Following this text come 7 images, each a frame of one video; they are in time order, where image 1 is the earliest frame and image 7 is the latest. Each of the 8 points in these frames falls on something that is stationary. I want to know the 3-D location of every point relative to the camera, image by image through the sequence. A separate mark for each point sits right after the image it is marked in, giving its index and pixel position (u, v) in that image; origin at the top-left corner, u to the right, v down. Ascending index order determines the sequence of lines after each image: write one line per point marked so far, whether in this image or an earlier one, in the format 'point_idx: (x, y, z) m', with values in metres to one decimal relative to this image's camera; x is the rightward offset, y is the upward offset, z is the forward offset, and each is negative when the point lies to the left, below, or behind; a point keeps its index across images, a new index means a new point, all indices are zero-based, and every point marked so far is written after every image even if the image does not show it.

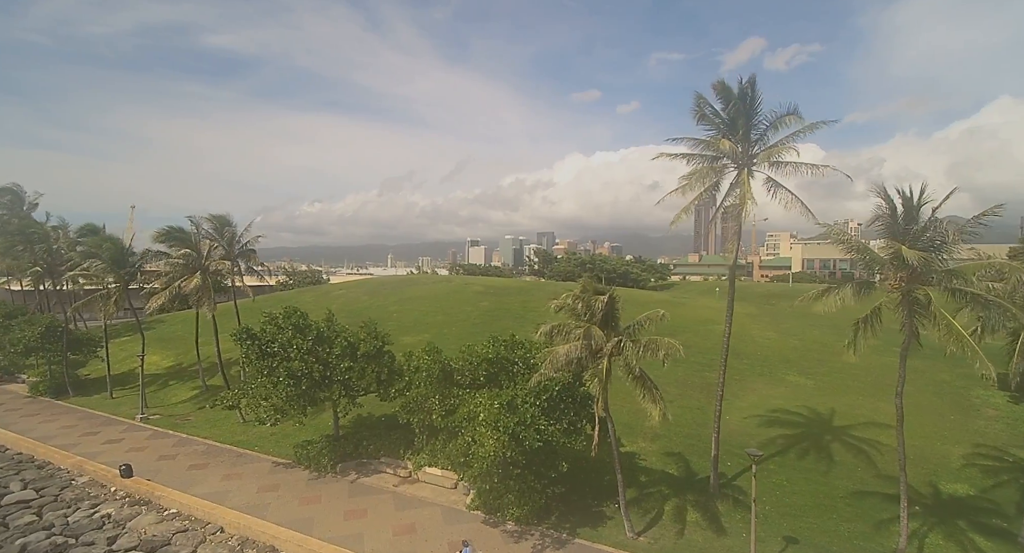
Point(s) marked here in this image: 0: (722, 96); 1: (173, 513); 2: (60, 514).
0: (+7.7, +6.3, +17.9) m
1: (-12.9, -9.0, +19.4) m
2: (-17.3, -9.1, +19.5) m
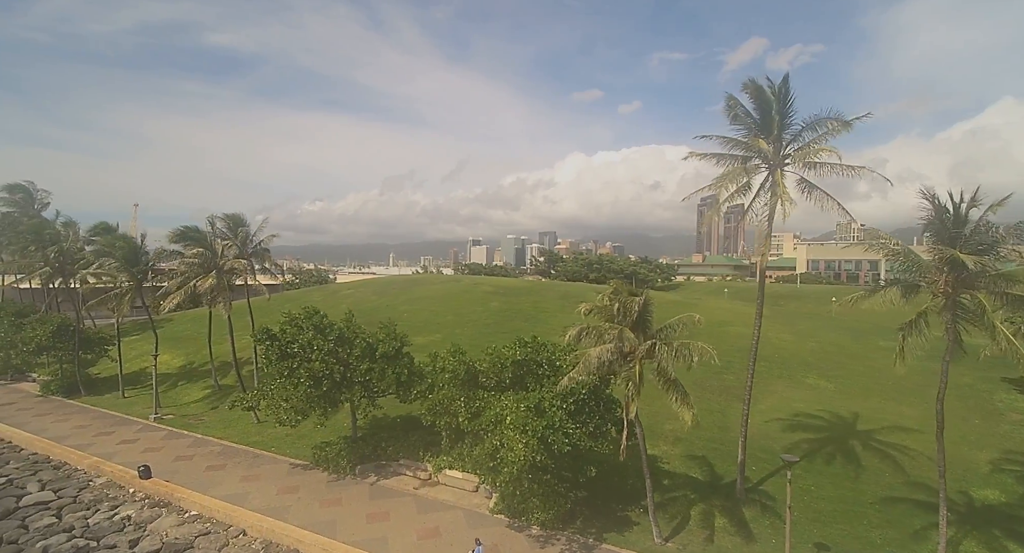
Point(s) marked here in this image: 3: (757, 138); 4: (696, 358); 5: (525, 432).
0: (+8.6, +6.2, +17.7) m
1: (-12.0, -9.0, +19.2) m
2: (-16.5, -9.1, +19.3) m
3: (+8.6, +4.7, +17.4) m
4: (+5.5, -2.4, +15.2) m
5: (+0.5, -4.9, +15.9) m
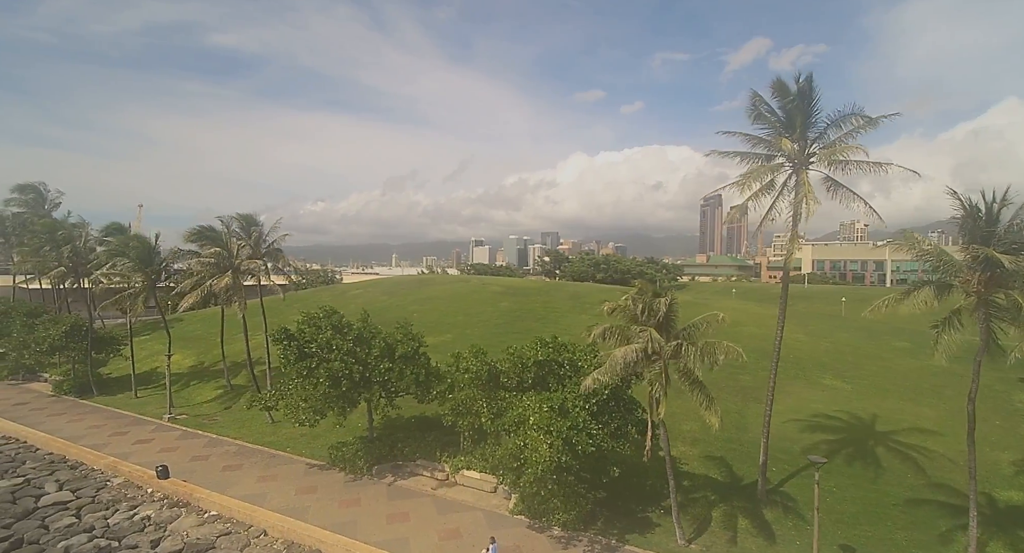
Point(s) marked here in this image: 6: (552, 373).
0: (+9.3, +6.2, +17.6) m
1: (-11.3, -9.0, +19.2) m
2: (-15.7, -9.1, +19.3) m
3: (+9.3, +4.7, +17.3) m
4: (+6.3, -2.4, +15.1) m
5: (+1.2, -4.9, +15.8) m
6: (+1.4, -3.5, +18.2) m
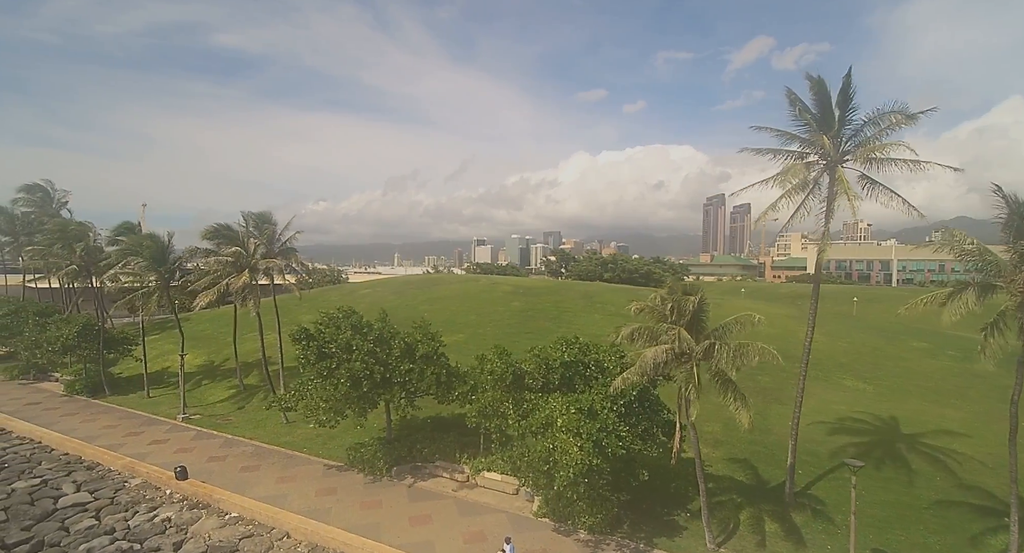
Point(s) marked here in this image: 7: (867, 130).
0: (+10.2, +6.2, +17.3) m
1: (-10.4, -9.0, +19.0) m
2: (-14.8, -9.1, +19.2) m
3: (+10.2, +4.8, +17.0) m
4: (+7.1, -2.4, +14.9) m
5: (+2.1, -4.9, +15.6) m
6: (+2.3, -3.4, +17.9) m
7: (+11.6, +4.8, +16.7) m
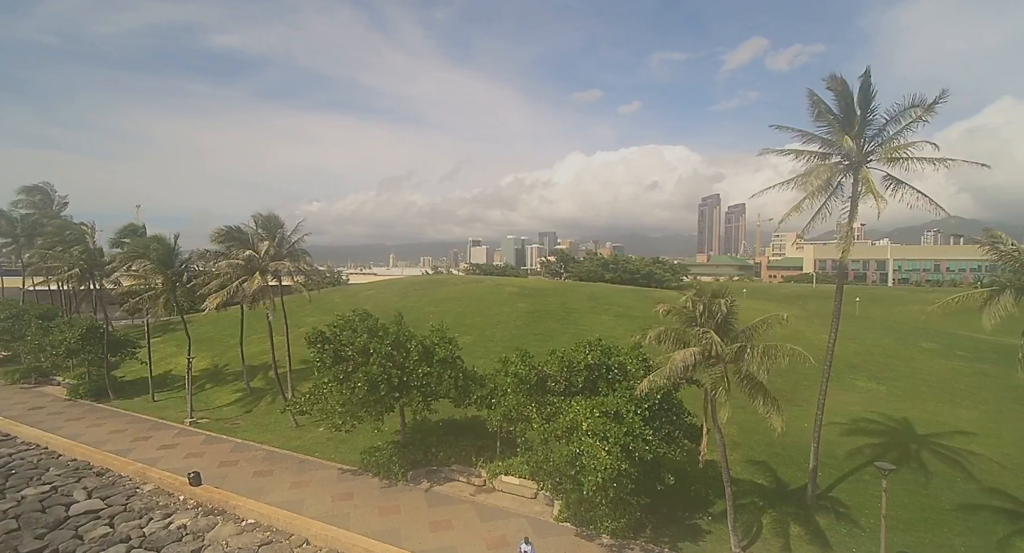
0: (+10.9, +6.2, +17.2) m
1: (-9.6, -9.1, +18.7) m
2: (-14.1, -9.2, +18.9) m
3: (+10.9, +4.7, +16.9) m
4: (+7.9, -2.4, +14.7) m
5: (+2.8, -4.9, +15.4) m
6: (+3.1, -3.5, +17.7) m
7: (+12.4, +4.8, +16.6) m
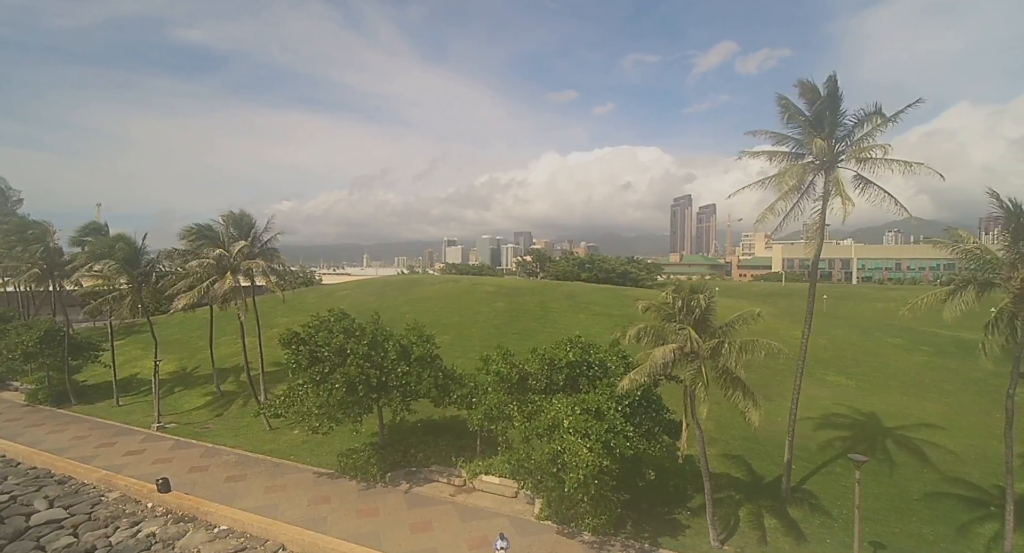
0: (+10.3, +6.3, +17.6) m
1: (-10.3, -9.1, +18.1) m
2: (-14.8, -9.2, +18.1) m
3: (+10.3, +4.8, +17.3) m
4: (+7.4, -2.4, +15.0) m
5: (+2.3, -4.9, +15.4) m
6: (+2.4, -3.4, +17.8) m
7: (+11.7, +4.9, +17.1) m
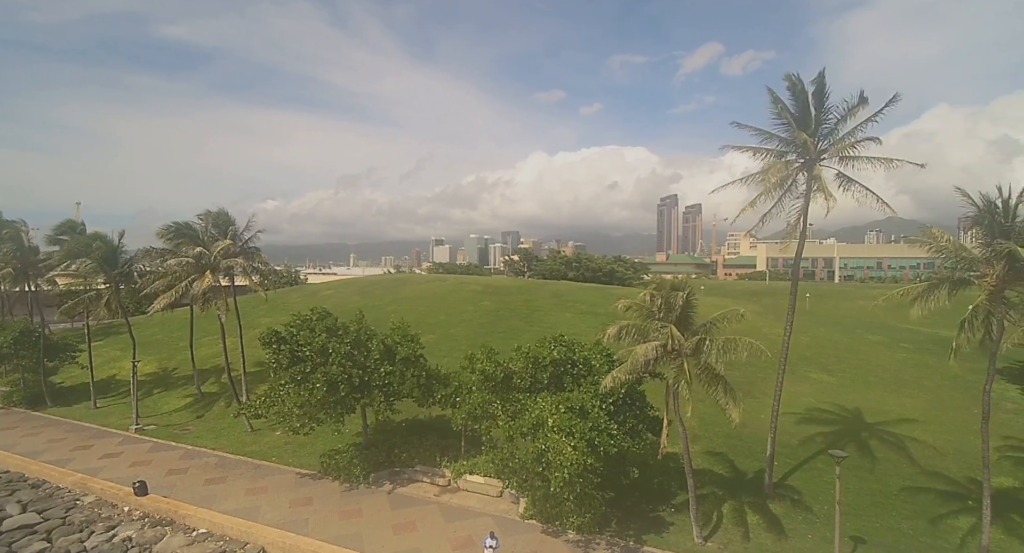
0: (+9.7, +6.3, +17.7) m
1: (-10.9, -9.0, +17.8) m
2: (-15.3, -9.1, +17.7) m
3: (+9.7, +4.9, +17.5) m
4: (+6.9, -2.3, +15.1) m
5: (+1.8, -4.8, +15.4) m
6: (+1.8, -3.4, +17.8) m
7: (+11.2, +5.0, +17.3) m
